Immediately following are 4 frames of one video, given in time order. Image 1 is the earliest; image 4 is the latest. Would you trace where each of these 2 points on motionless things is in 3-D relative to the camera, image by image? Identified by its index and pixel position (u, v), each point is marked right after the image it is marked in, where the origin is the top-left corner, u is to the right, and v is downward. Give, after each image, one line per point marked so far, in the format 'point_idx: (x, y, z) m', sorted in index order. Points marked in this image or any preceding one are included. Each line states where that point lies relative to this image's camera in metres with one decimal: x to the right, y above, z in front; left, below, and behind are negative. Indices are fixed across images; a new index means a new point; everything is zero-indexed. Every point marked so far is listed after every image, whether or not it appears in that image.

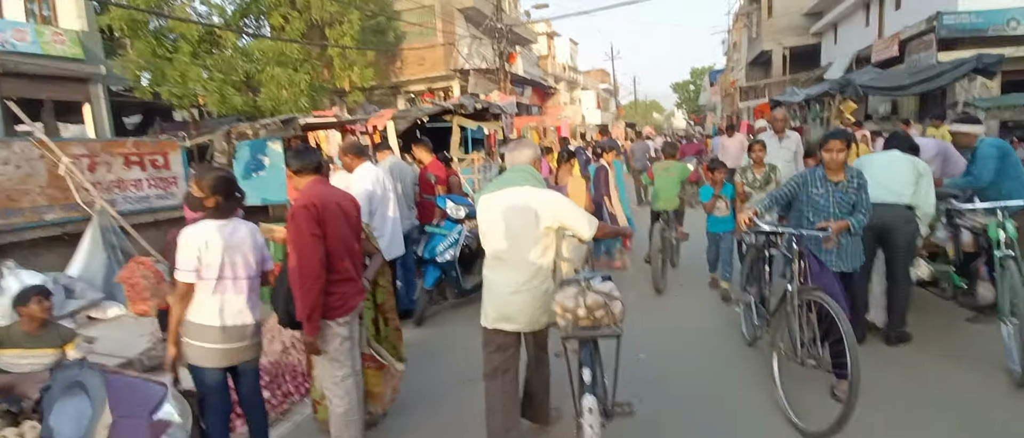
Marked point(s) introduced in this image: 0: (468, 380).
0: (-0.4, -1.3, +5.4) m
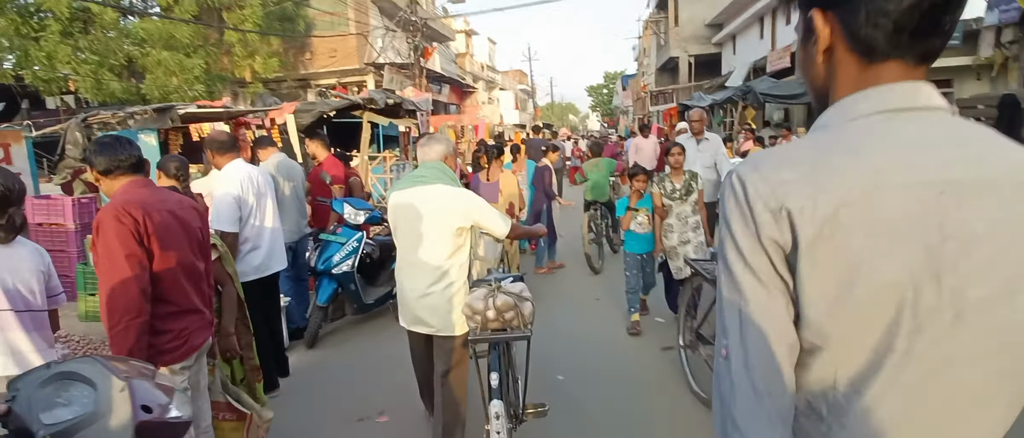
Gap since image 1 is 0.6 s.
0: (-1.0, -1.4, +4.6) m
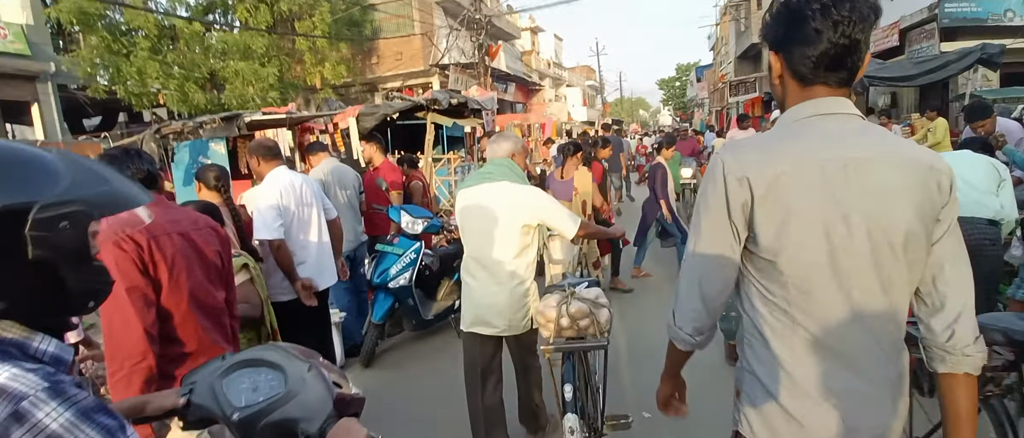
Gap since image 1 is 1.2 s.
0: (-0.6, -1.4, +4.2) m
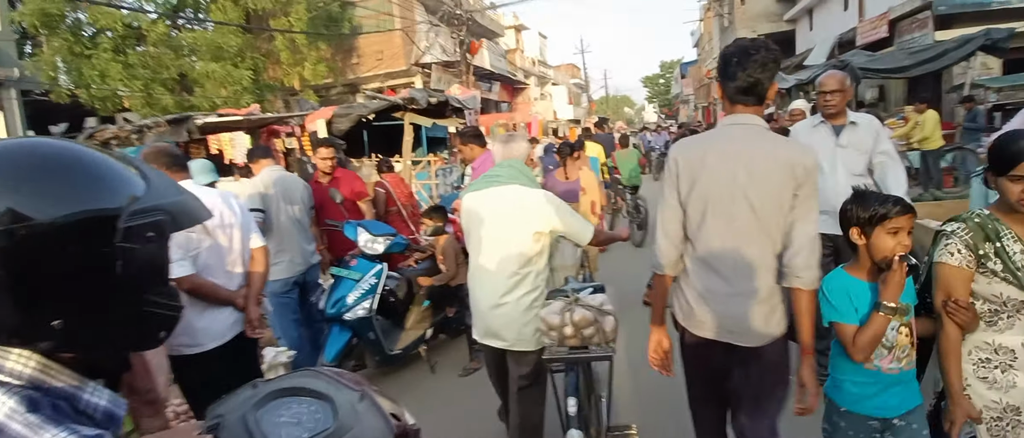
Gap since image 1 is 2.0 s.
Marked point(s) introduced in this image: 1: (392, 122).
0: (-0.7, -1.6, +3.3) m
1: (-2.6, +2.1, +14.1) m
